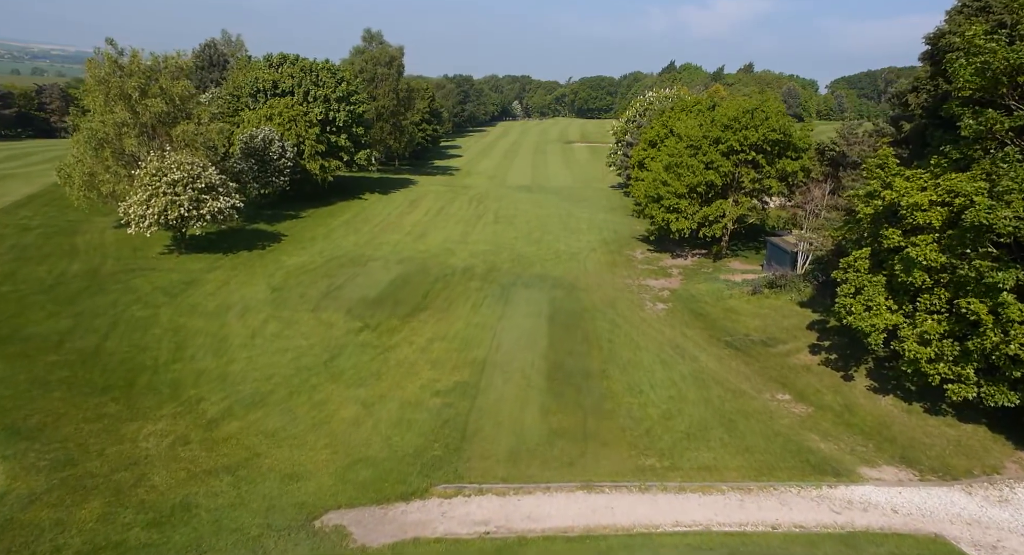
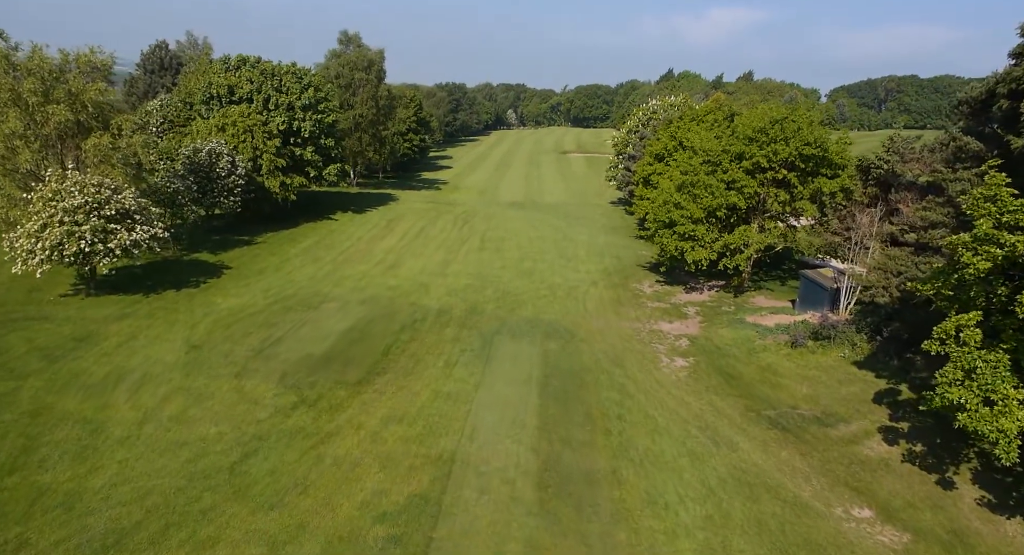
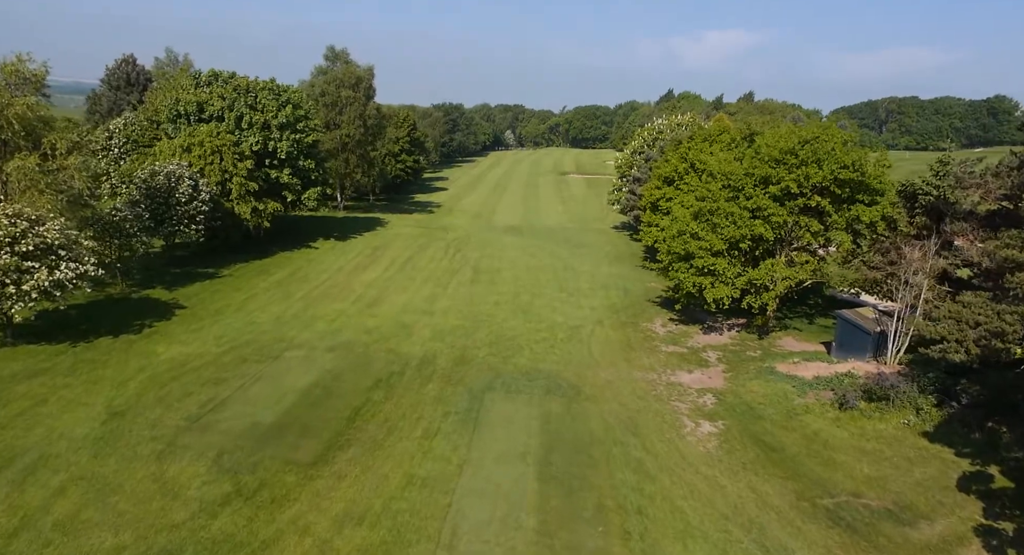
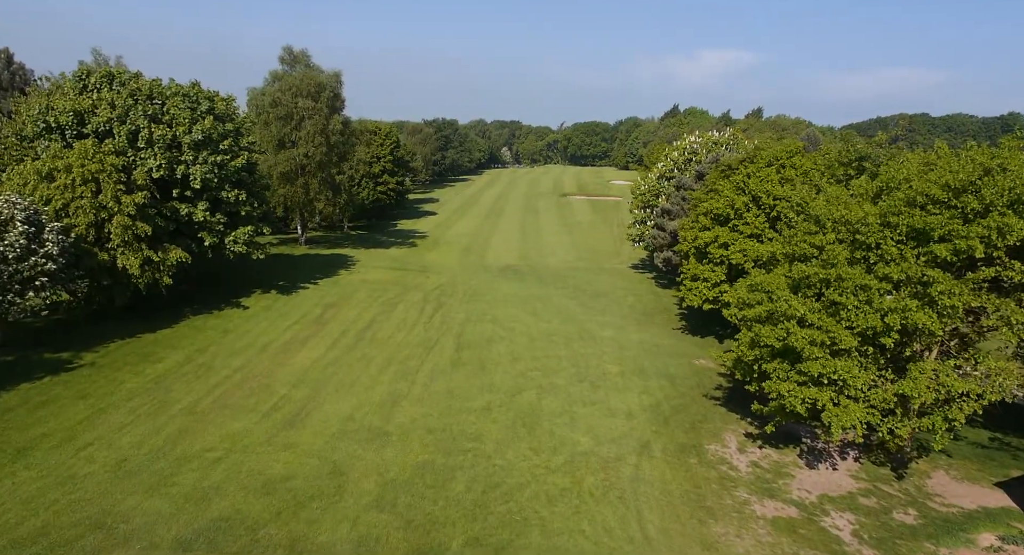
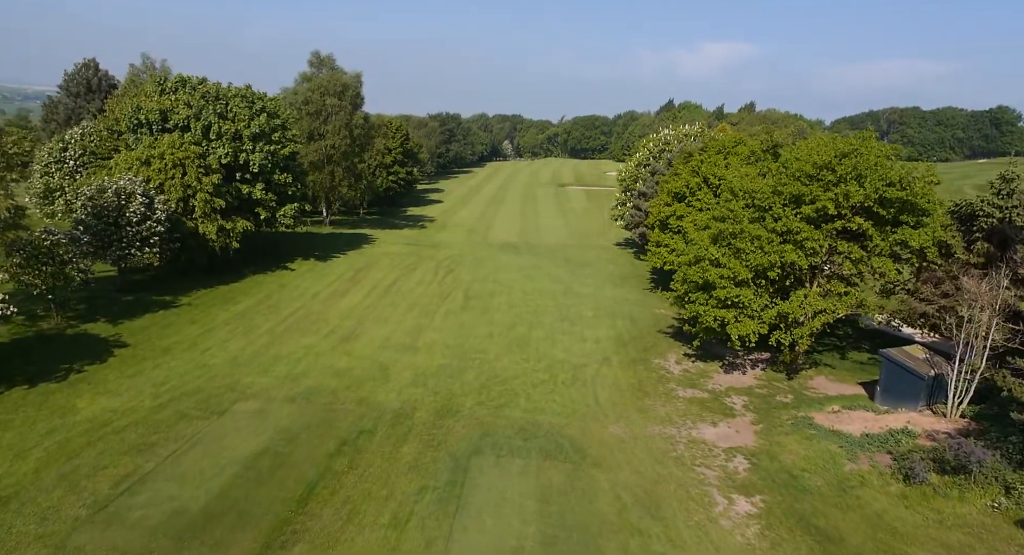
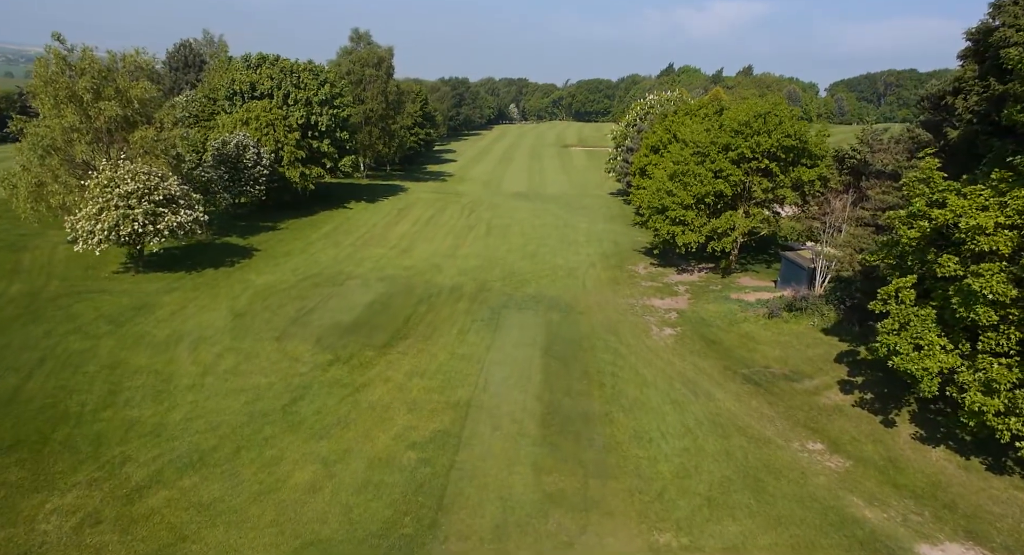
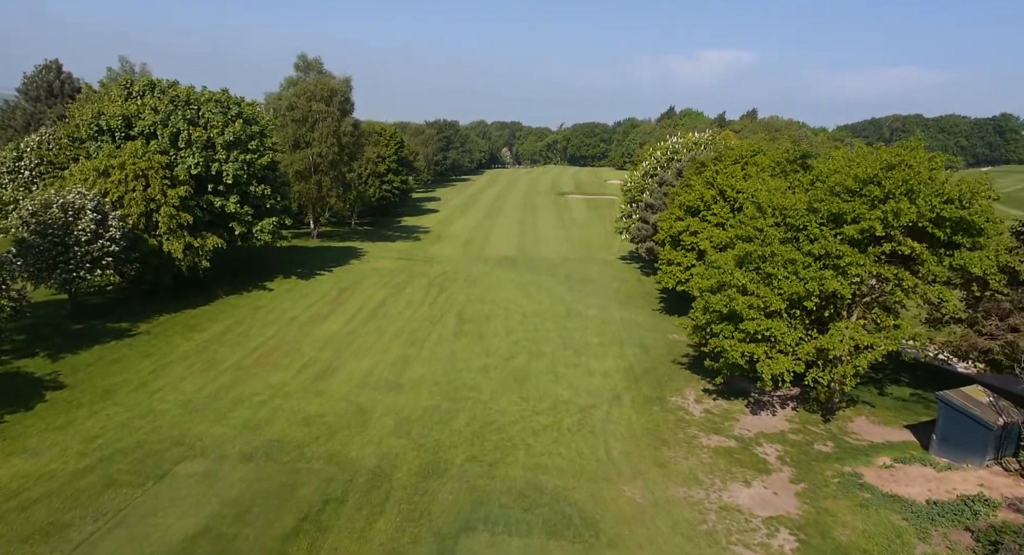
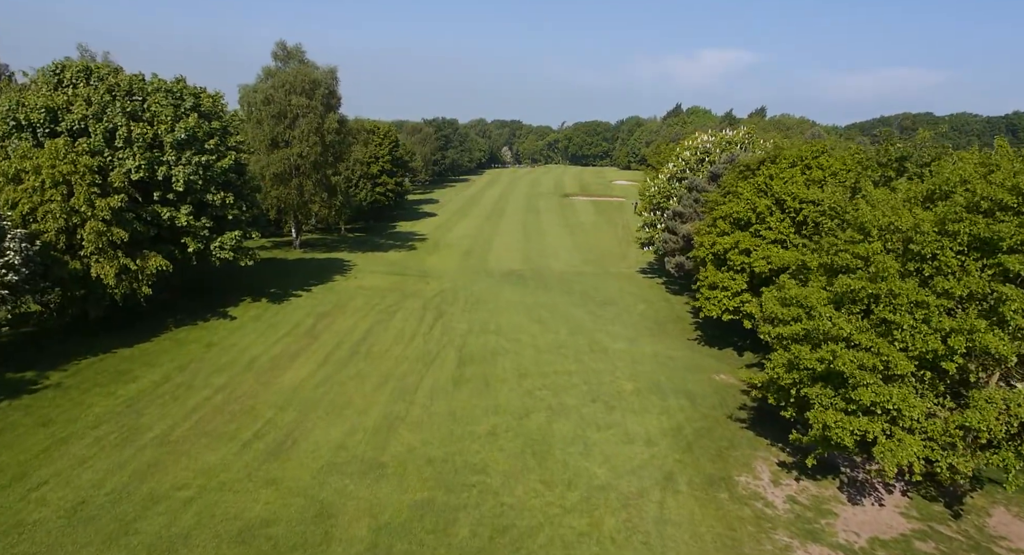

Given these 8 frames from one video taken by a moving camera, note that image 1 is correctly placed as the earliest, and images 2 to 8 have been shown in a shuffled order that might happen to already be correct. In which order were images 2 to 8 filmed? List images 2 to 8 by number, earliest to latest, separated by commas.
6, 2, 3, 5, 7, 4, 8
